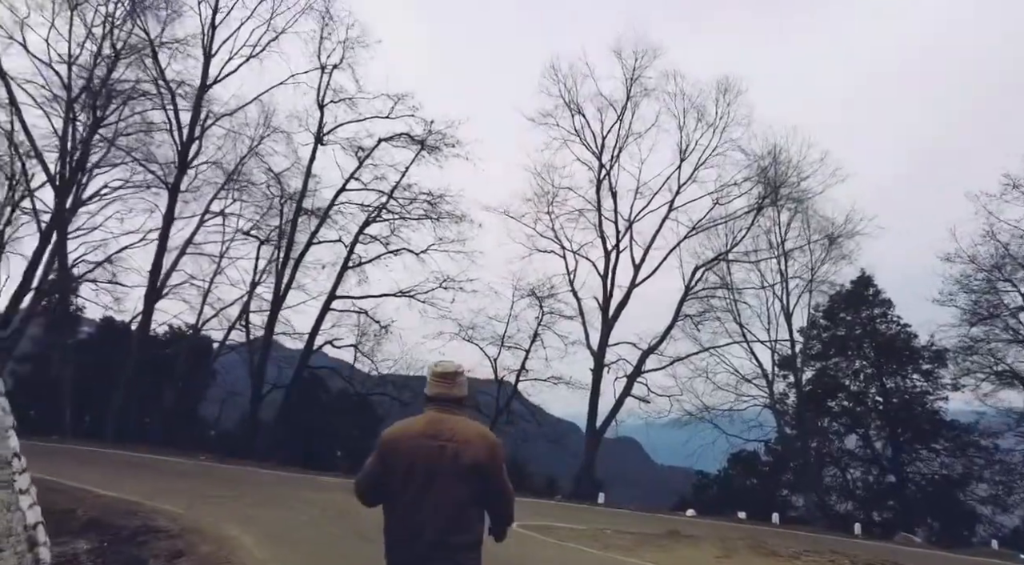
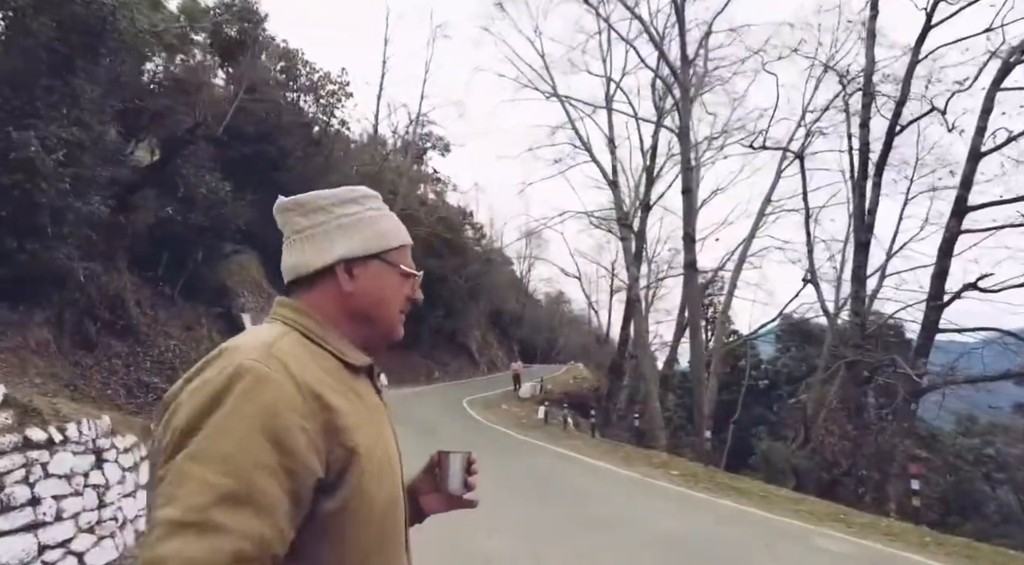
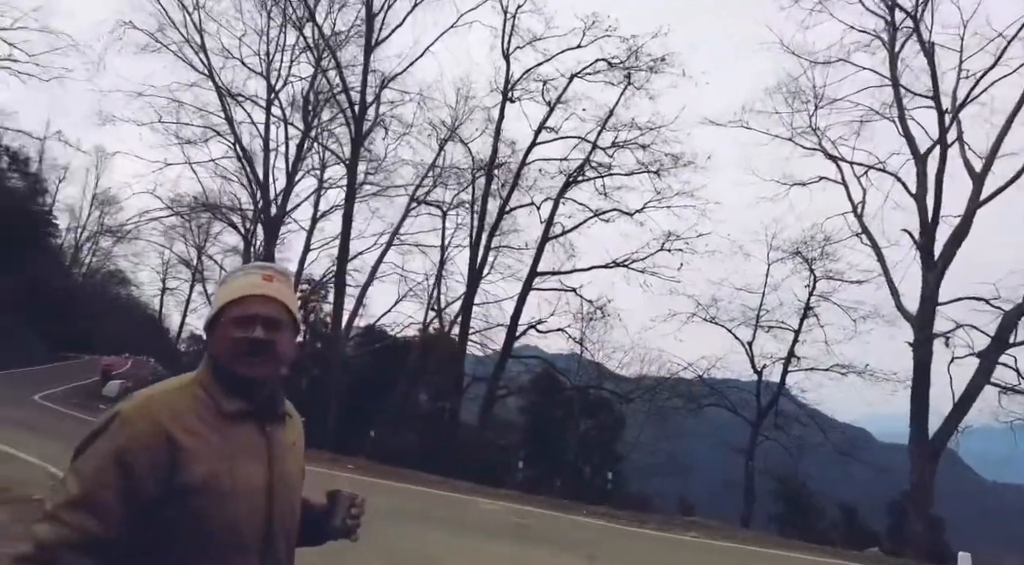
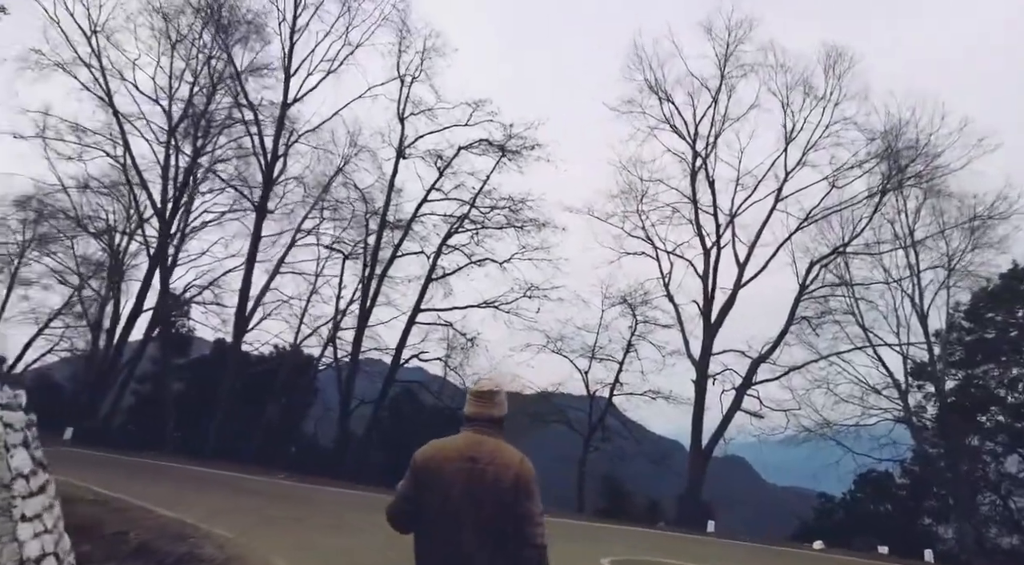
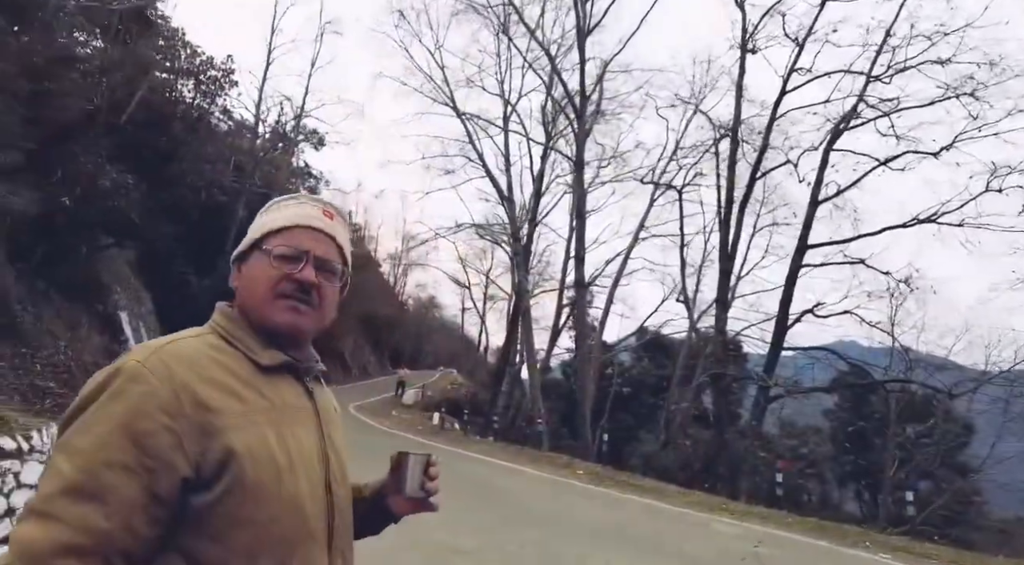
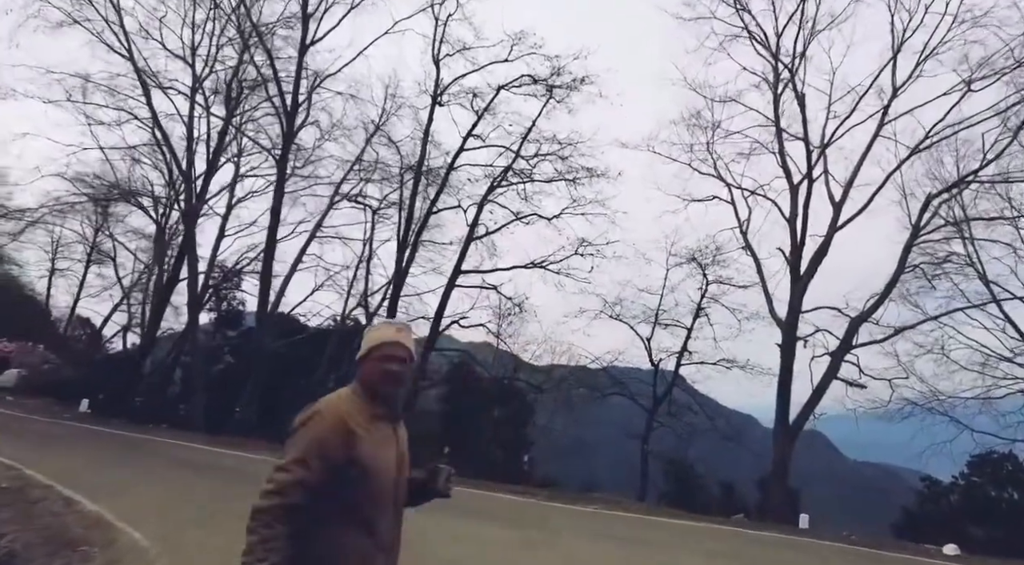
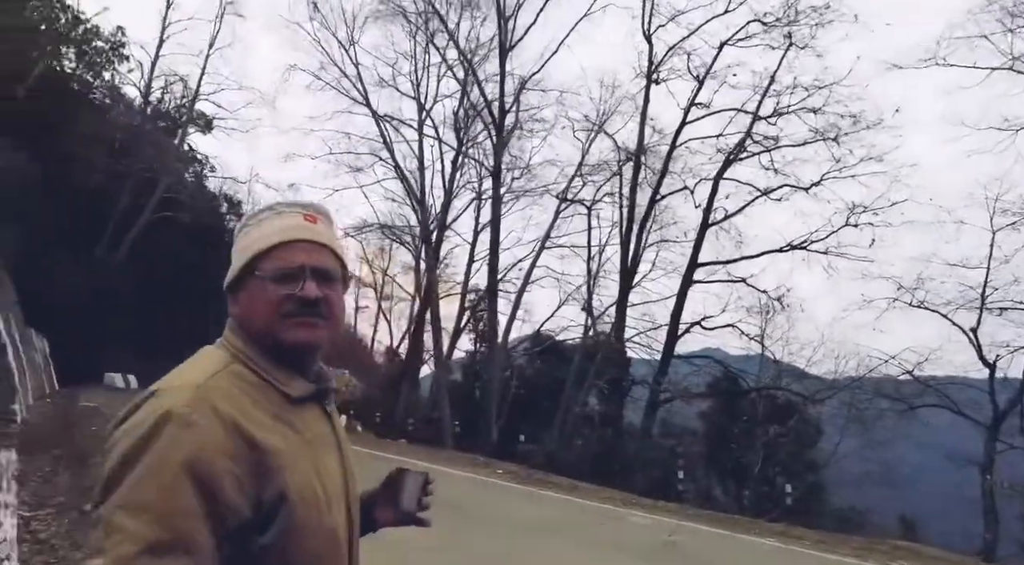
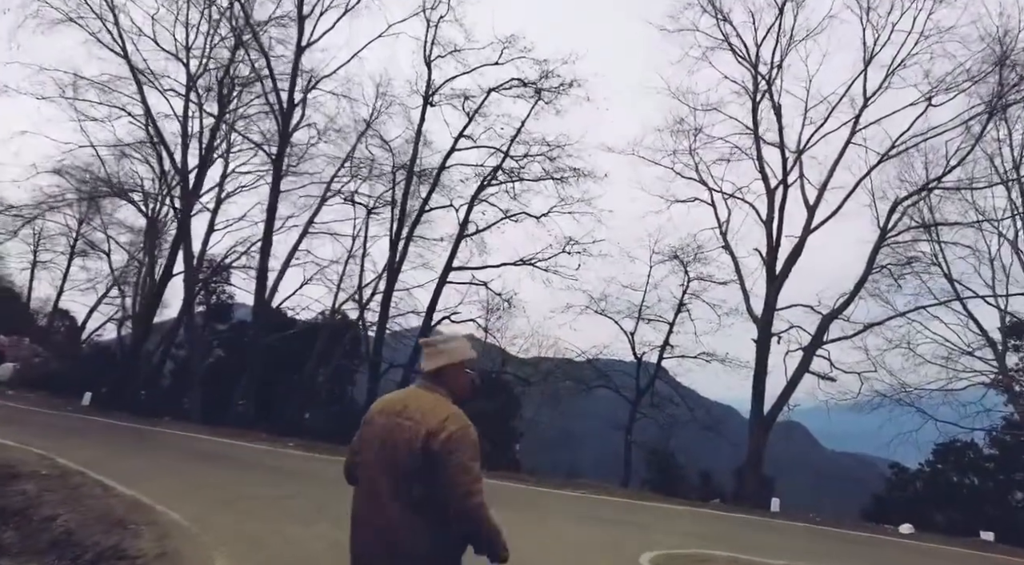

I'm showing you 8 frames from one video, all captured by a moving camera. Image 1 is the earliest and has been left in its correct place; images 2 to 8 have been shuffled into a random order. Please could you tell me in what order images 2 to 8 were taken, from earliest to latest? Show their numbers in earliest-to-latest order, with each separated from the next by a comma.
4, 8, 6, 3, 7, 5, 2
